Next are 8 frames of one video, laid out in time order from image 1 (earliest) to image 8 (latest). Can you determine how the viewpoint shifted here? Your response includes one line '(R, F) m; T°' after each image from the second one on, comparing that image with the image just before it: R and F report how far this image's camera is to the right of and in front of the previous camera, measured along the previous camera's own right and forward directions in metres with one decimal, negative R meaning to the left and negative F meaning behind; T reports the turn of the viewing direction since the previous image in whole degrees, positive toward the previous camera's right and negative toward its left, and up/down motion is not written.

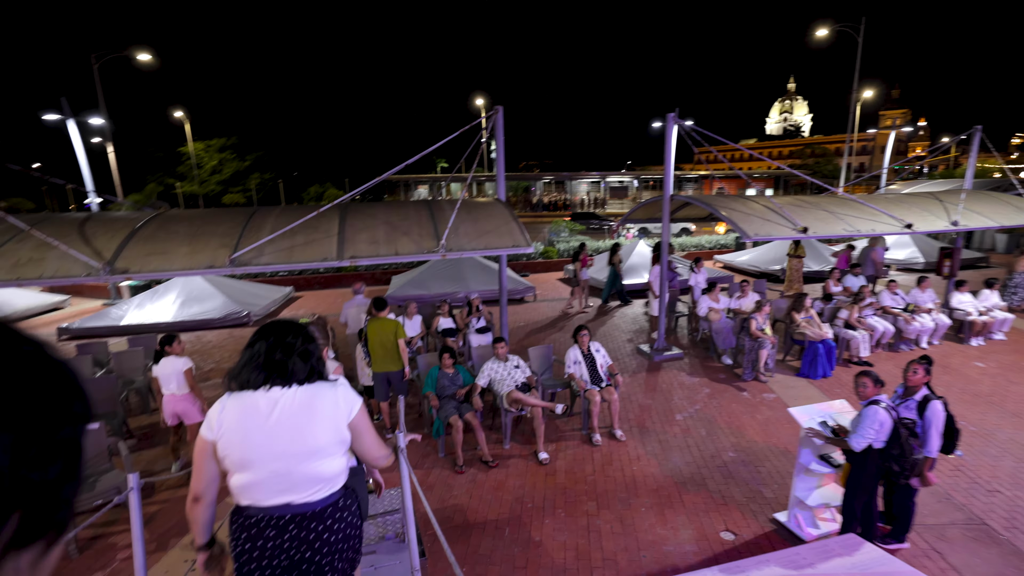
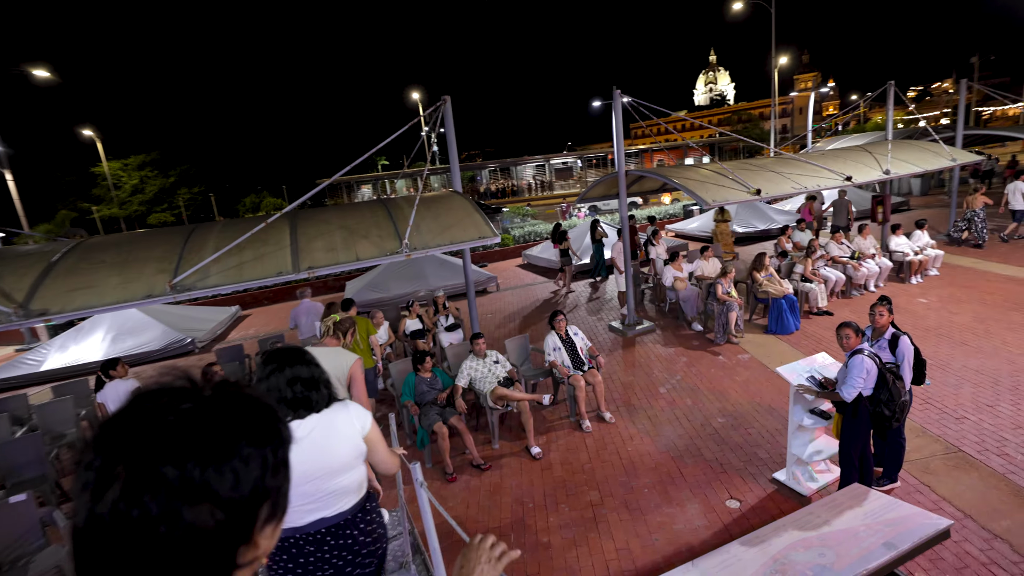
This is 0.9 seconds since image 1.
(-0.2, +0.3) m; +5°
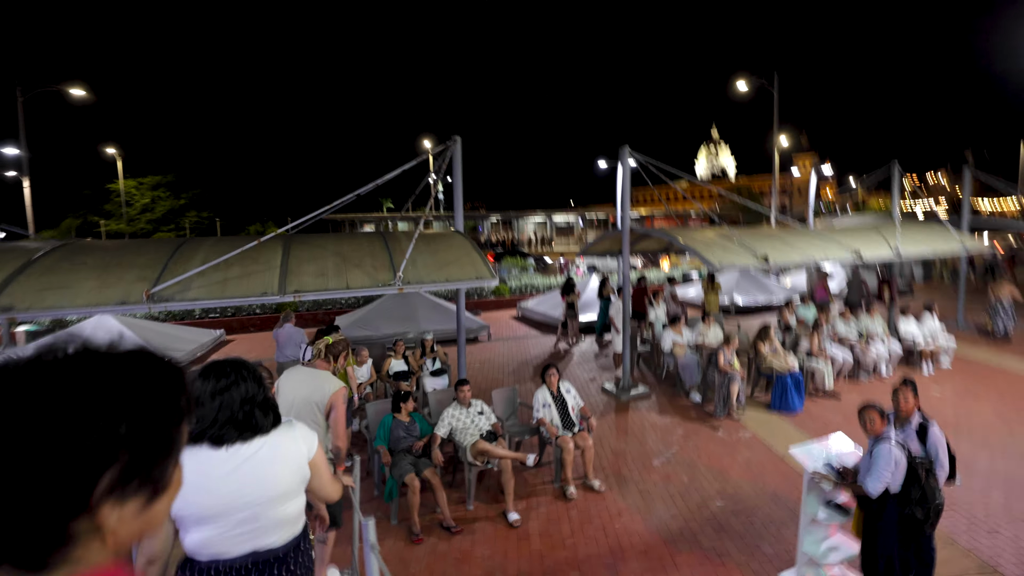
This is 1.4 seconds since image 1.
(0.0, +0.4) m; 0°
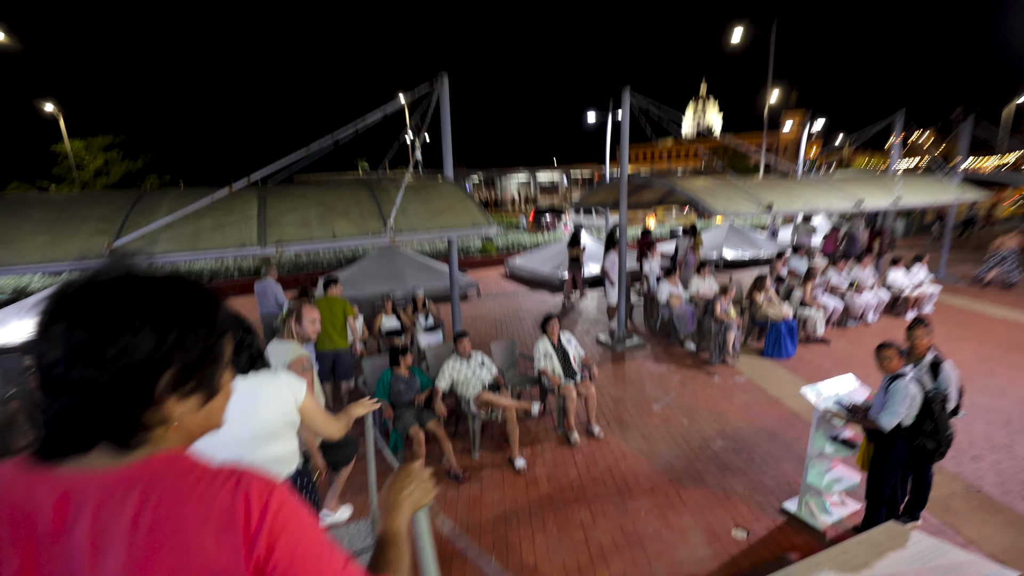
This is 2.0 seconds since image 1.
(-0.2, +0.1) m; +2°
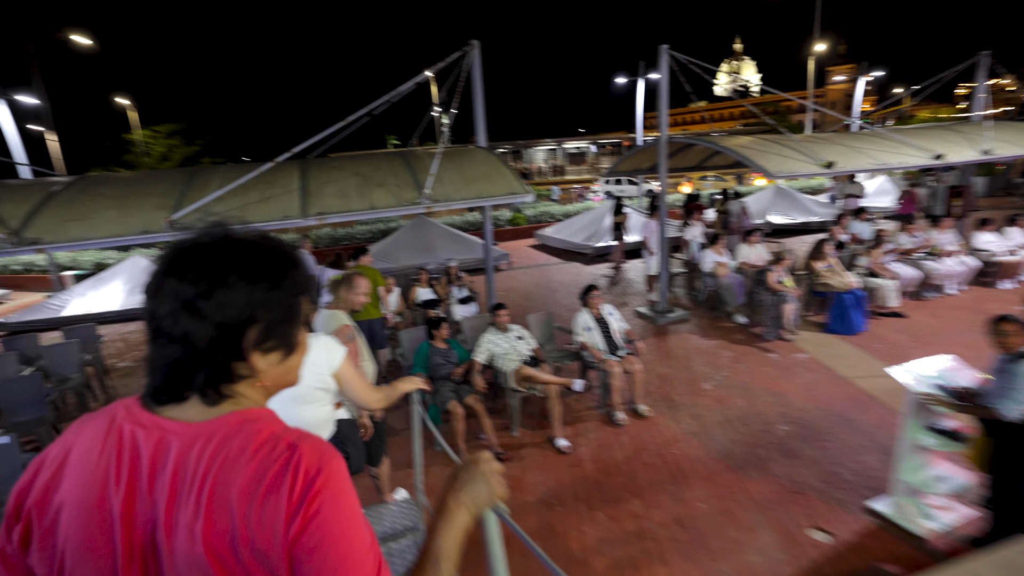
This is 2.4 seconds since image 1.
(-0.1, +0.5) m; -3°
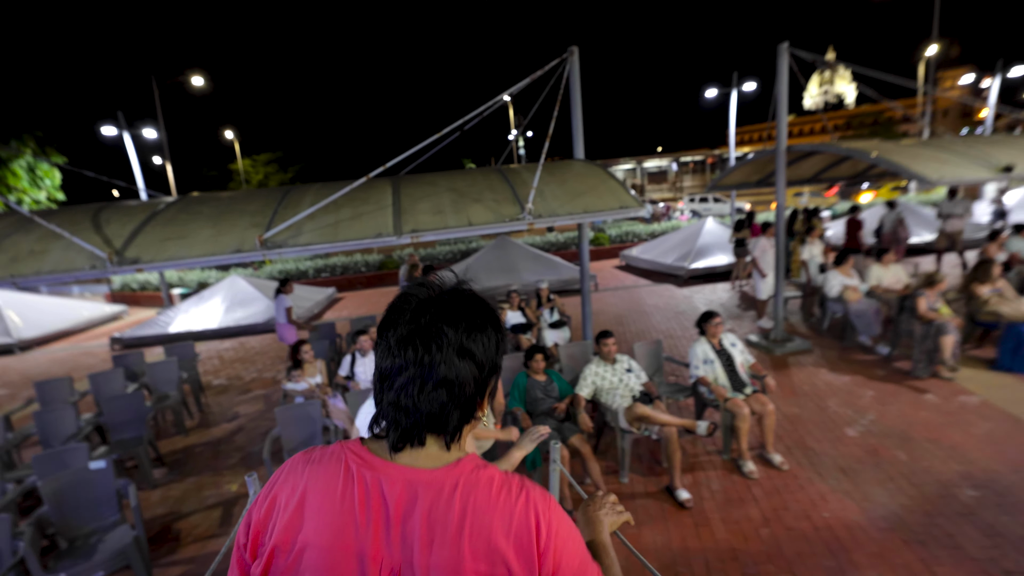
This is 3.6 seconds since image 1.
(-0.4, +0.5) m; -8°
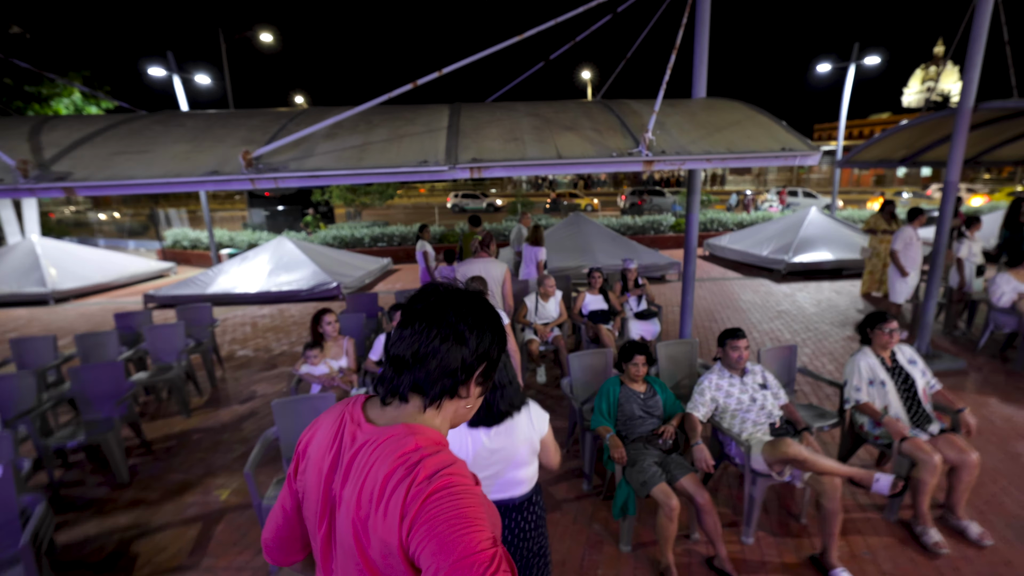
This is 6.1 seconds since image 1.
(-0.4, +1.3) m; -5°
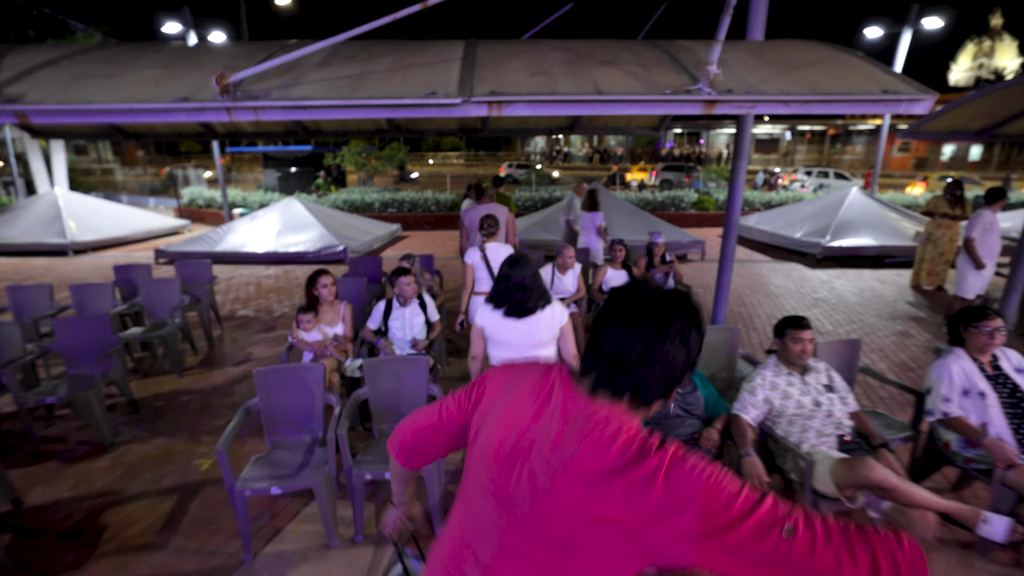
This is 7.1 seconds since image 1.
(0.0, +0.6) m; -1°
